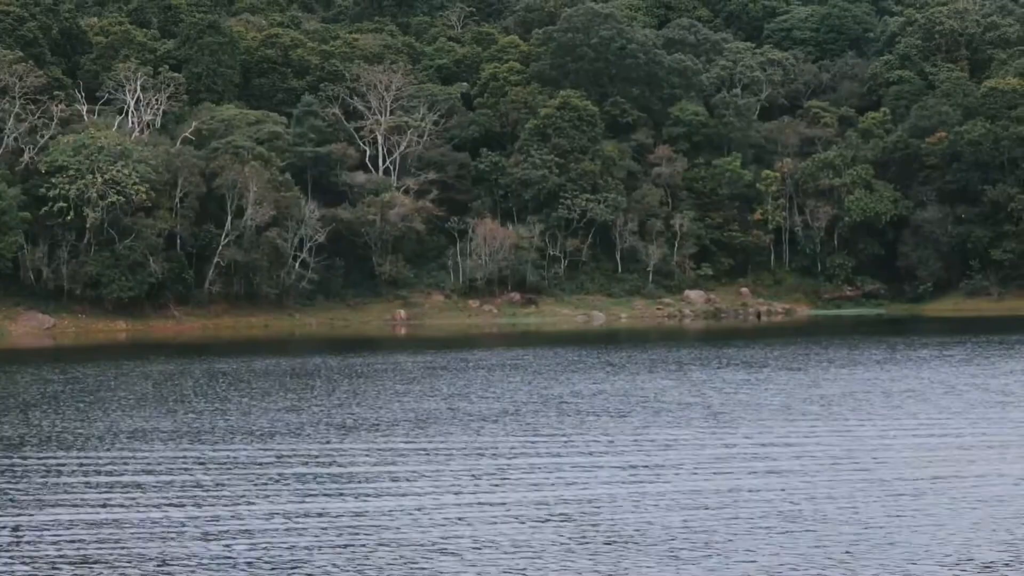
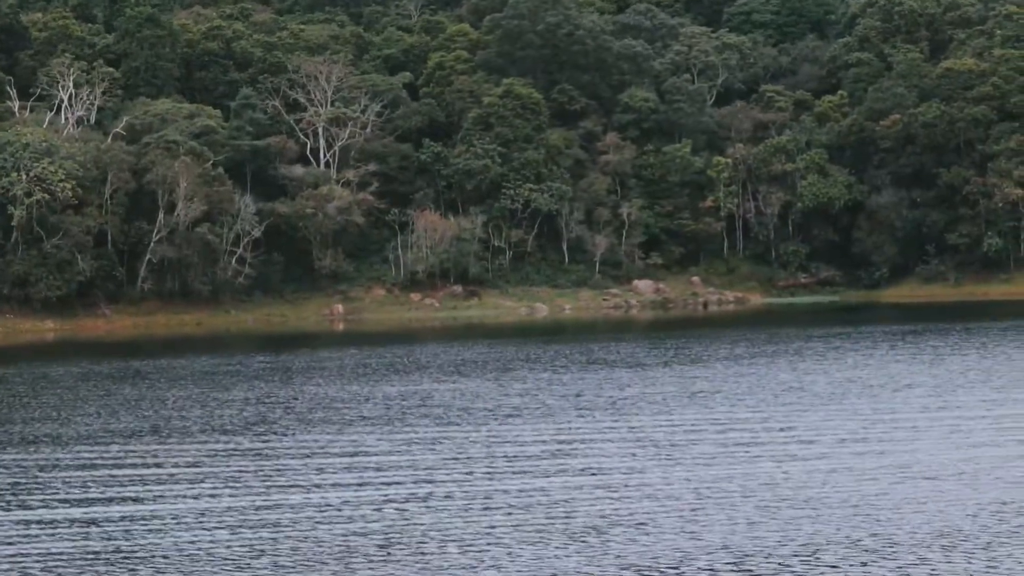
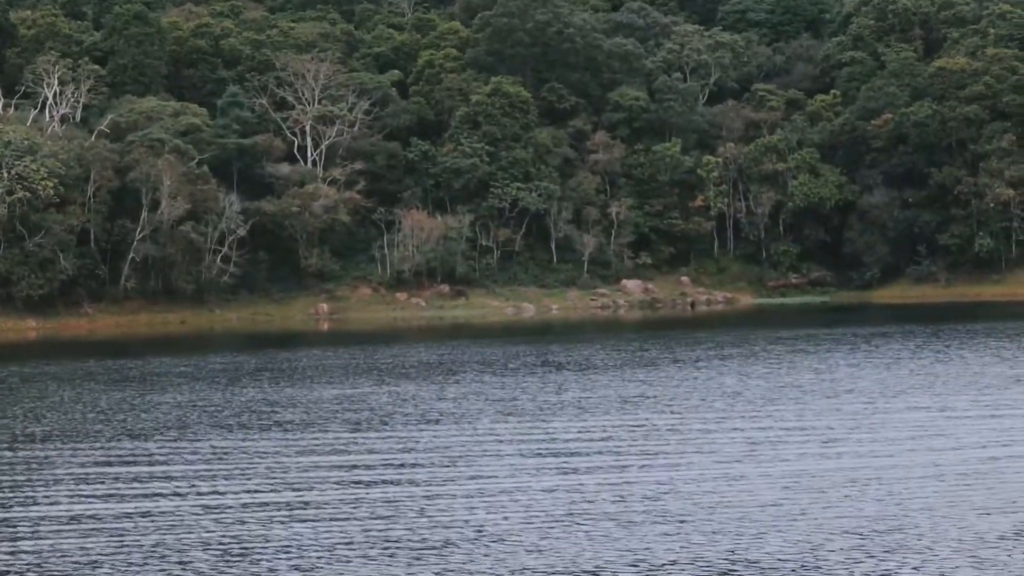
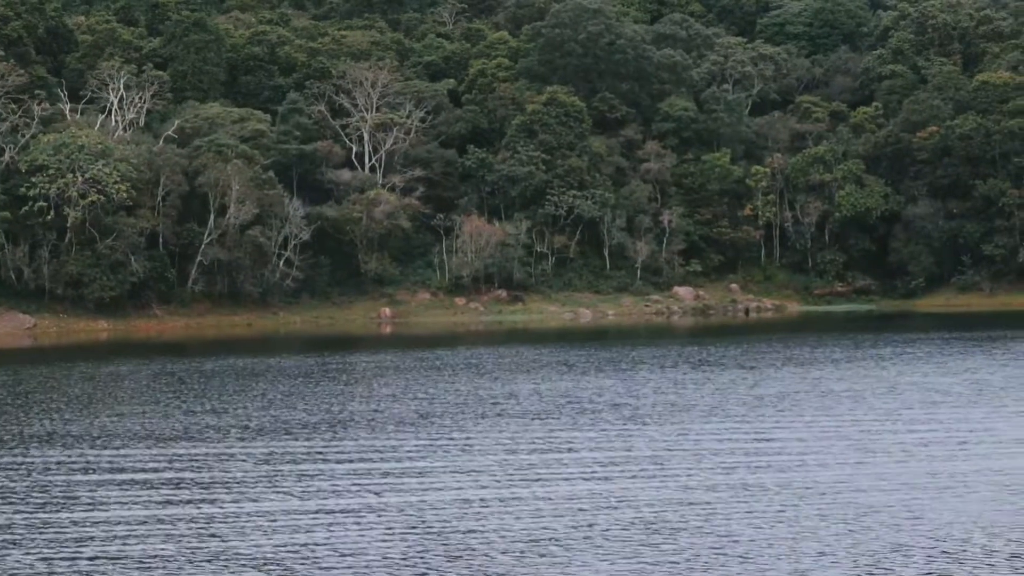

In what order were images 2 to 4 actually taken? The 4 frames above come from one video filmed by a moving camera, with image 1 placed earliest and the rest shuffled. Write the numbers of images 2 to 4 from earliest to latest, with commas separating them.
4, 2, 3
